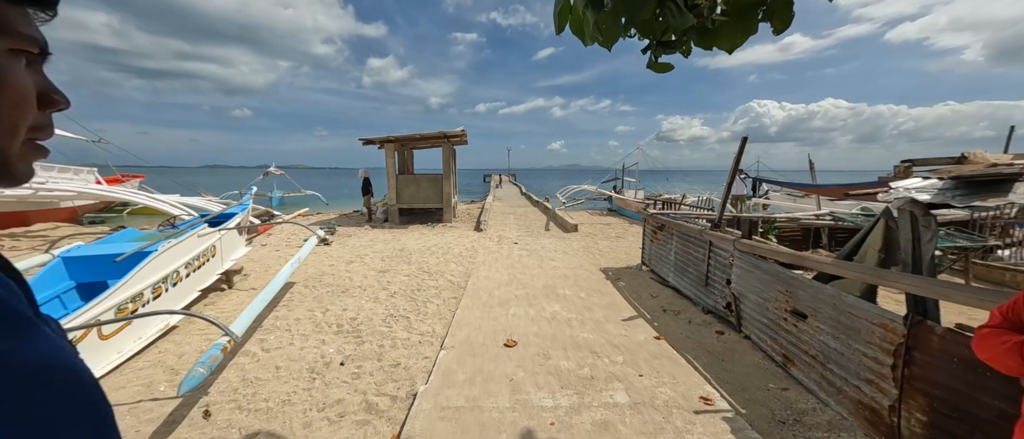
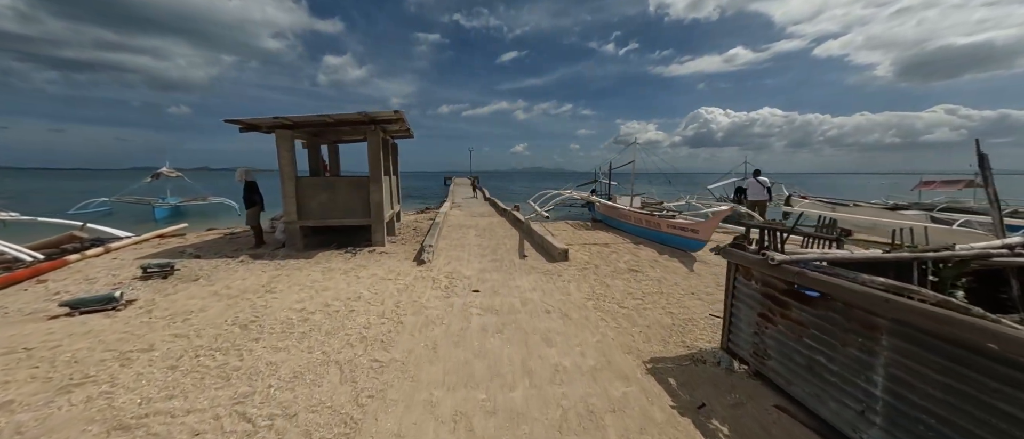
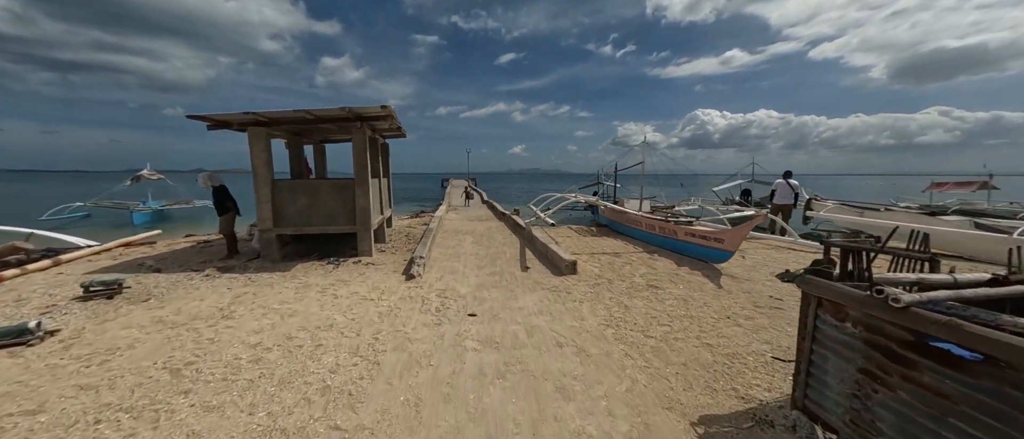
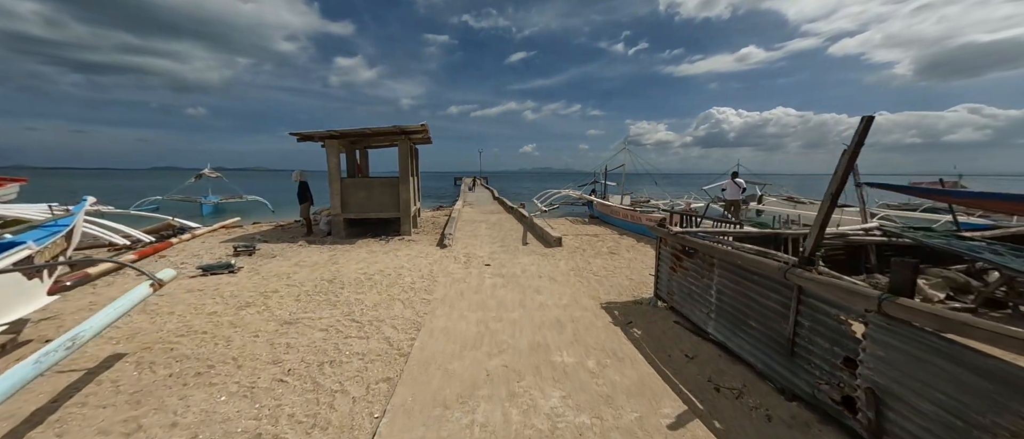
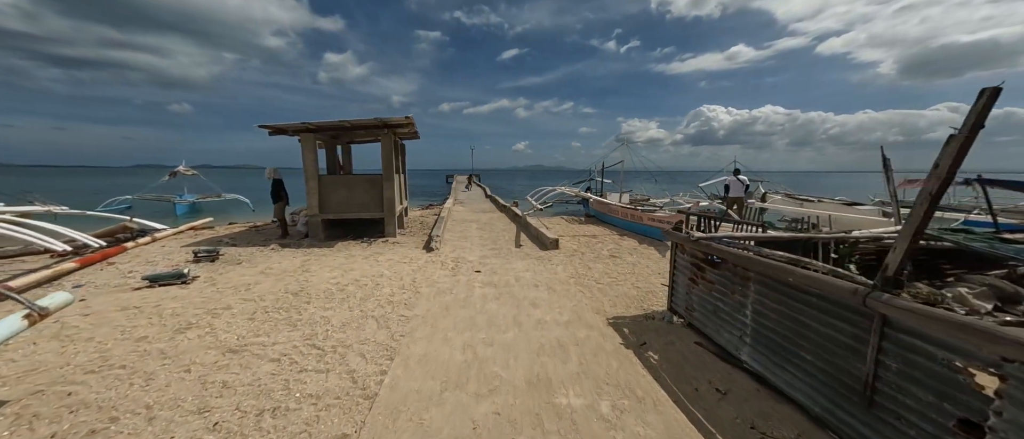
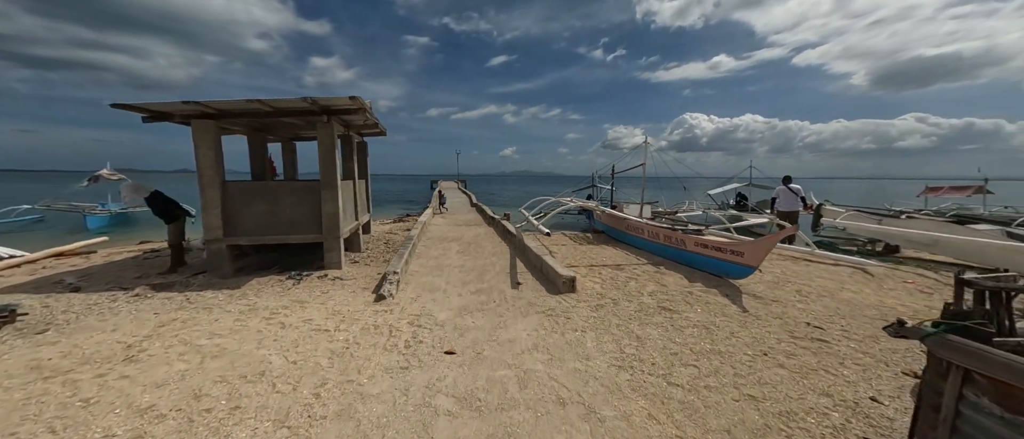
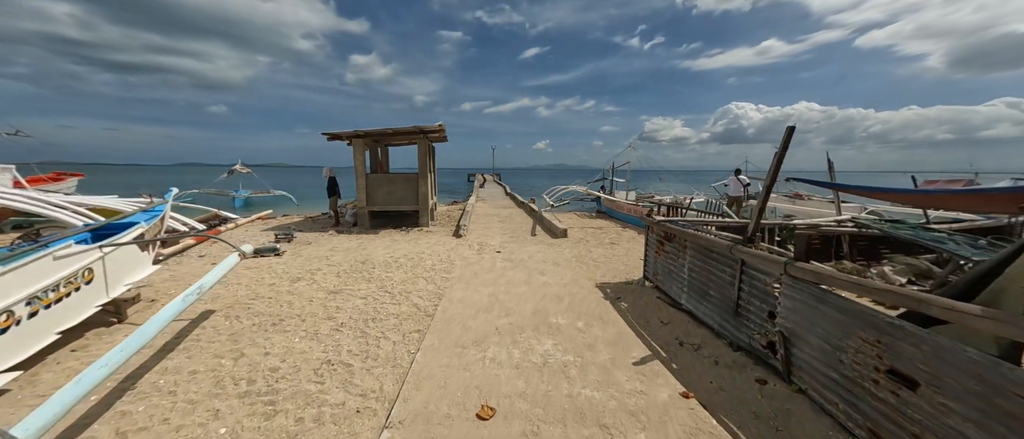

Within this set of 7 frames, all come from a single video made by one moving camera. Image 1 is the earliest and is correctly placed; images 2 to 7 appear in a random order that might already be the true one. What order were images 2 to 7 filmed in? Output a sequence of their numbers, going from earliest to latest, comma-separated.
7, 4, 5, 2, 3, 6
